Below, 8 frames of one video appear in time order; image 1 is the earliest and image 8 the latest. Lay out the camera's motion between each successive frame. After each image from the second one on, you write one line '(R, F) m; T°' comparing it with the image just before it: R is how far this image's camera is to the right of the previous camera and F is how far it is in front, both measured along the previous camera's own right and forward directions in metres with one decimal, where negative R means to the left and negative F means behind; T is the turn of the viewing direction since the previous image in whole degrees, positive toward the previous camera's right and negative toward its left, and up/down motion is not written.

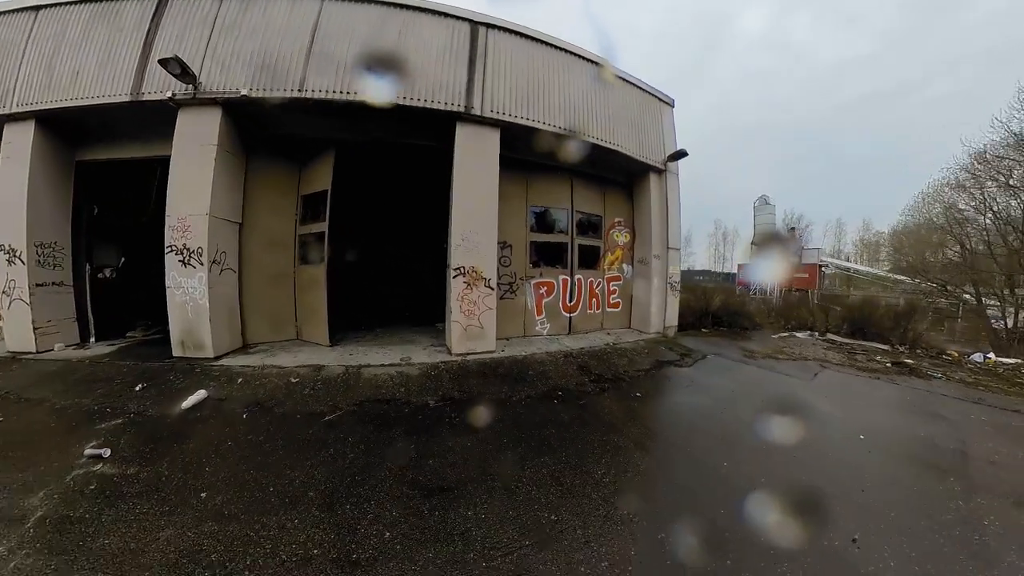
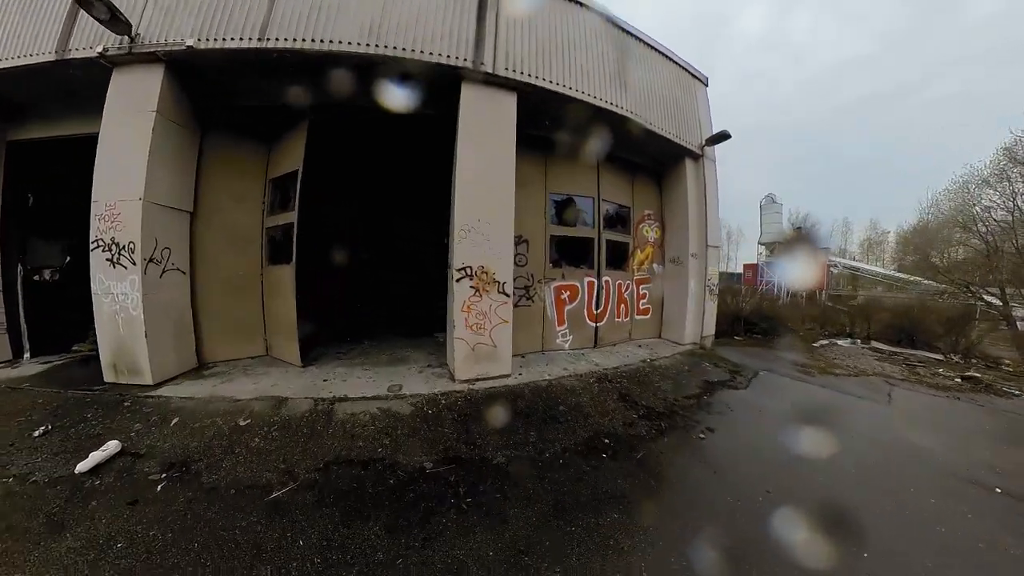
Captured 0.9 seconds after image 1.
(-0.3, +1.1) m; 0°
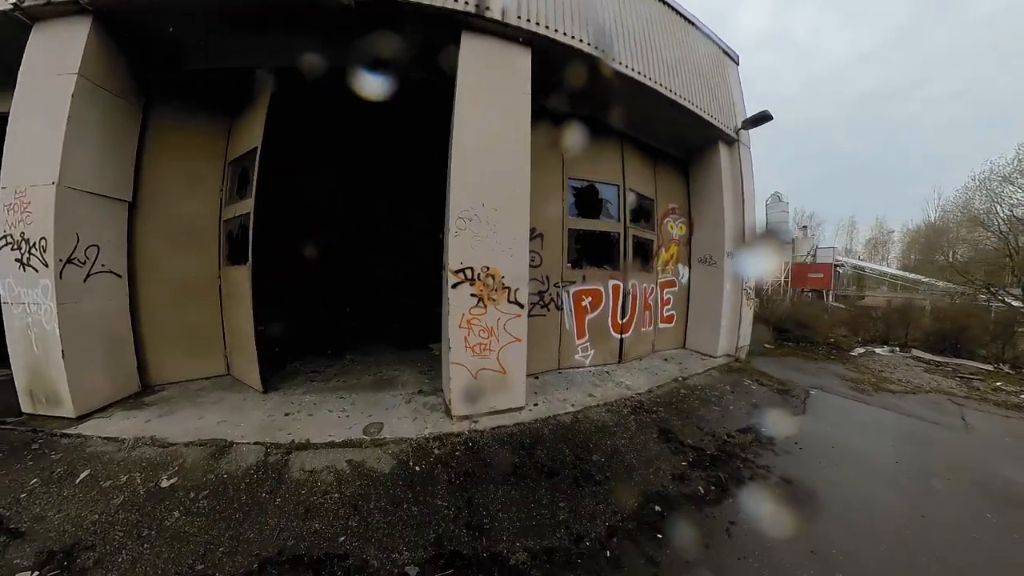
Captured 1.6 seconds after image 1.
(-0.1, +0.8) m; 0°
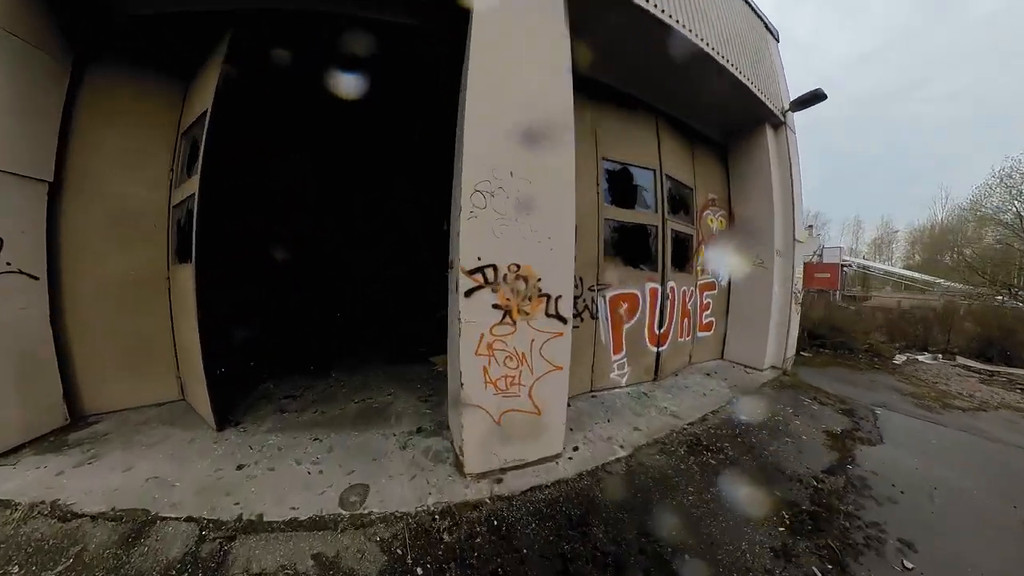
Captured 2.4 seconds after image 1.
(-0.3, +0.8) m; 0°
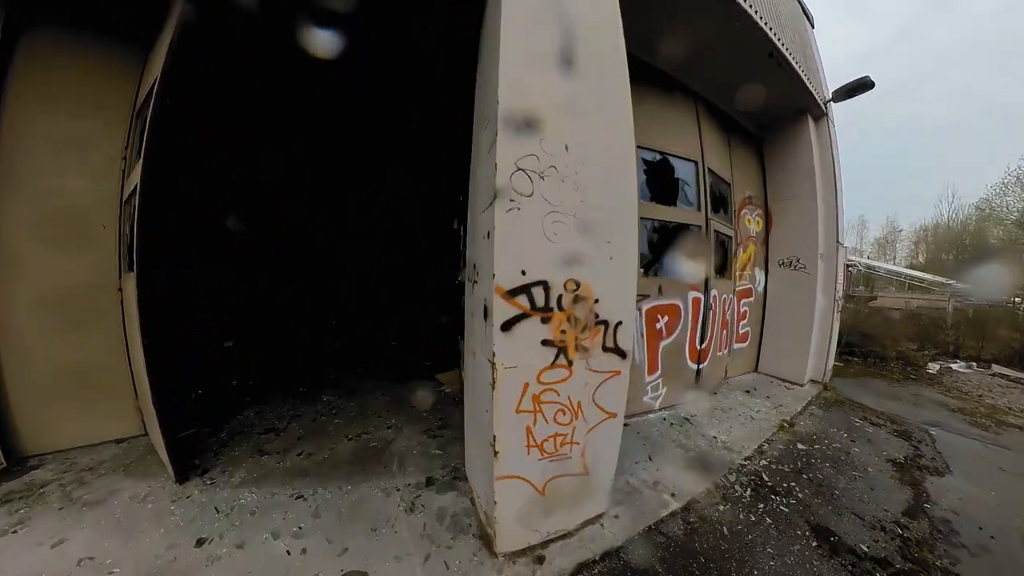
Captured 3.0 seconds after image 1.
(-0.2, +0.5) m; 0°
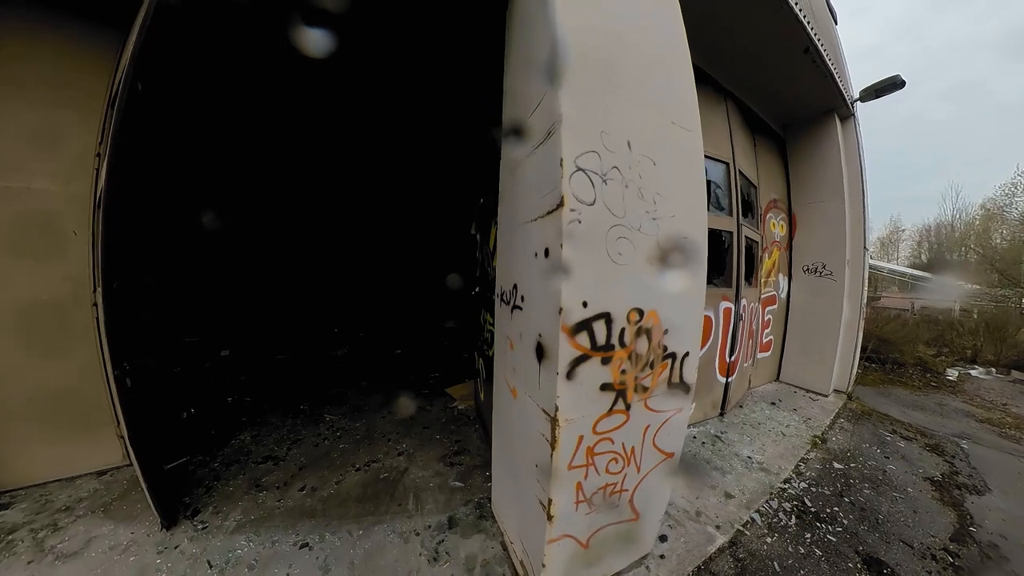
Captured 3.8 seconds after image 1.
(-0.2, +0.2) m; 0°
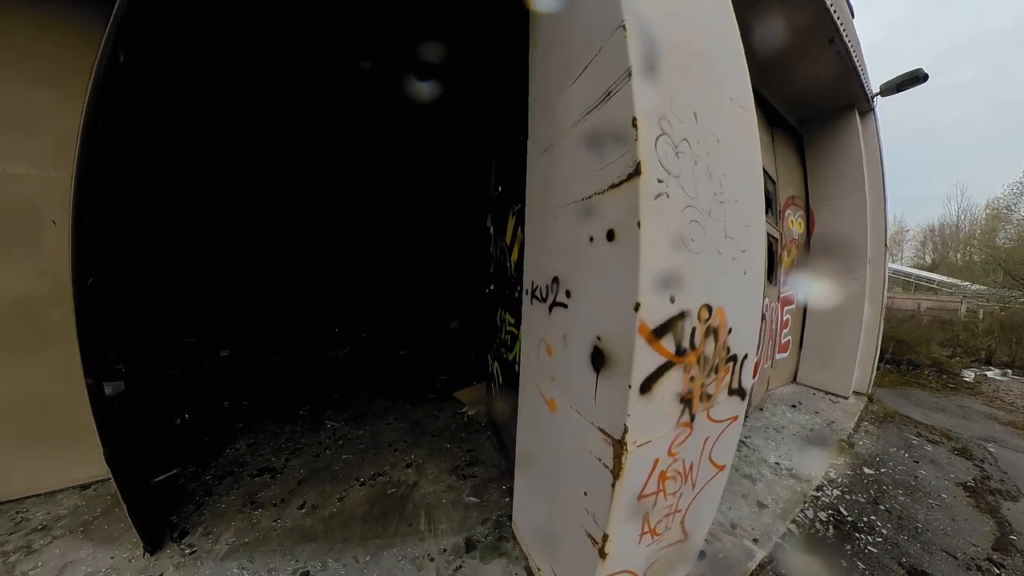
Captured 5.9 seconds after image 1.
(-0.1, +0.2) m; 0°
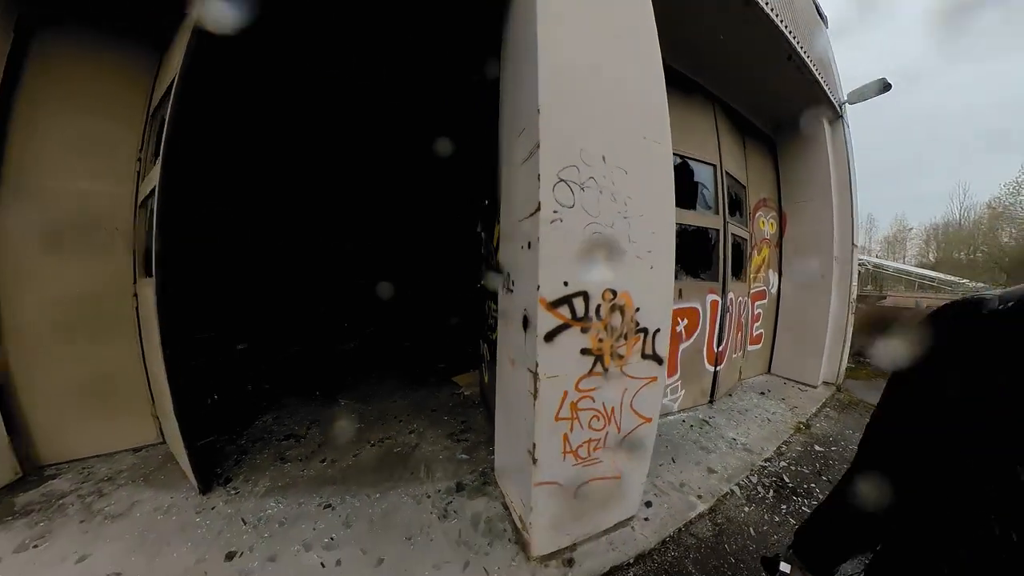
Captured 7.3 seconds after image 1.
(+0.1, -0.4) m; -1°
